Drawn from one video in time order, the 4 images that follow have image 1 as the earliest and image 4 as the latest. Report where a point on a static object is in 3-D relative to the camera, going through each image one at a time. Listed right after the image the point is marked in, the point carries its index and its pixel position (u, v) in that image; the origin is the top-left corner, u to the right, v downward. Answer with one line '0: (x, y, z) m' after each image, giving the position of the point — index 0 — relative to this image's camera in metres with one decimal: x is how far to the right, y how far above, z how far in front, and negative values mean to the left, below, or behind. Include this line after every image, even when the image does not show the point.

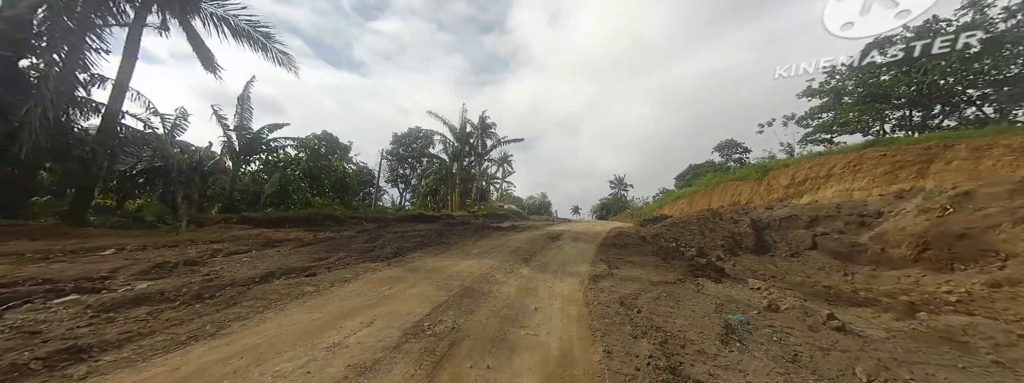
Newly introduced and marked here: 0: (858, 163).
0: (+12.7, +1.1, +11.0) m
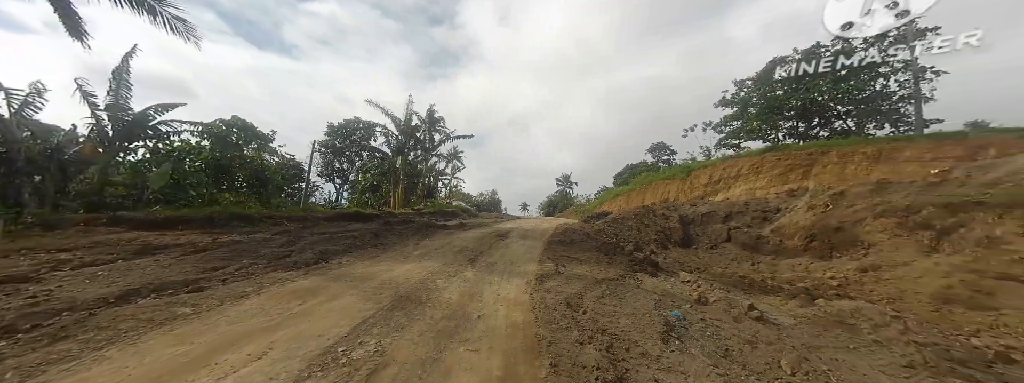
0: (+10.6, +1.2, +12.7) m
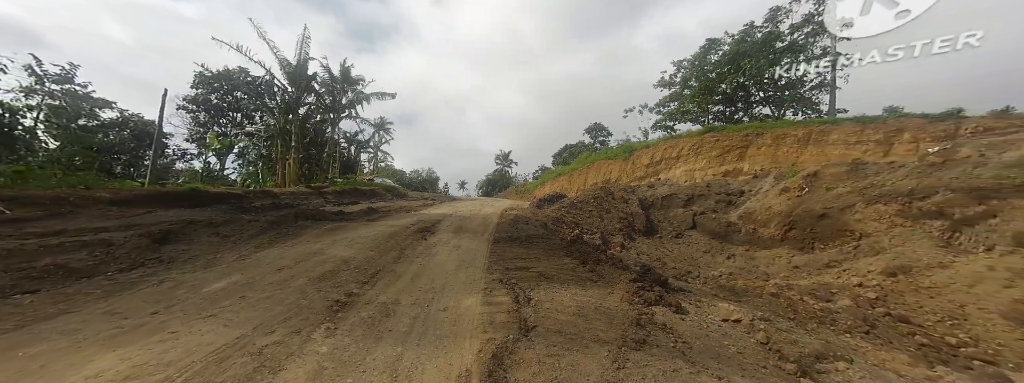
0: (+8.1, +1.9, +11.9) m
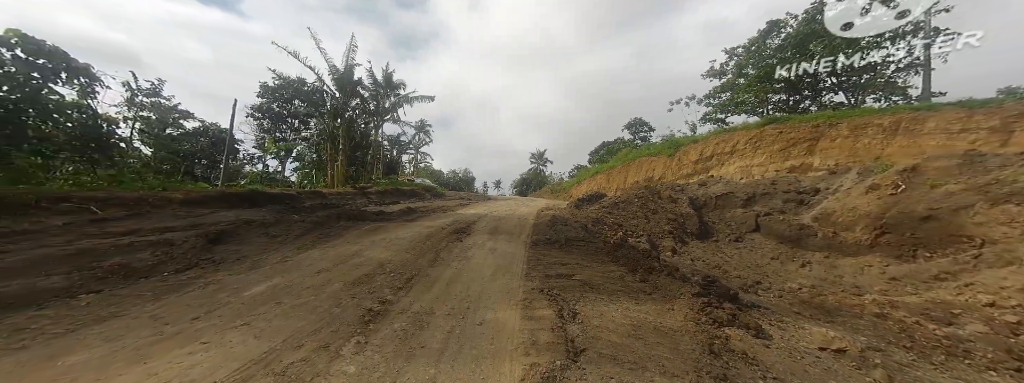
0: (+9.5, +2.0, +10.5) m
